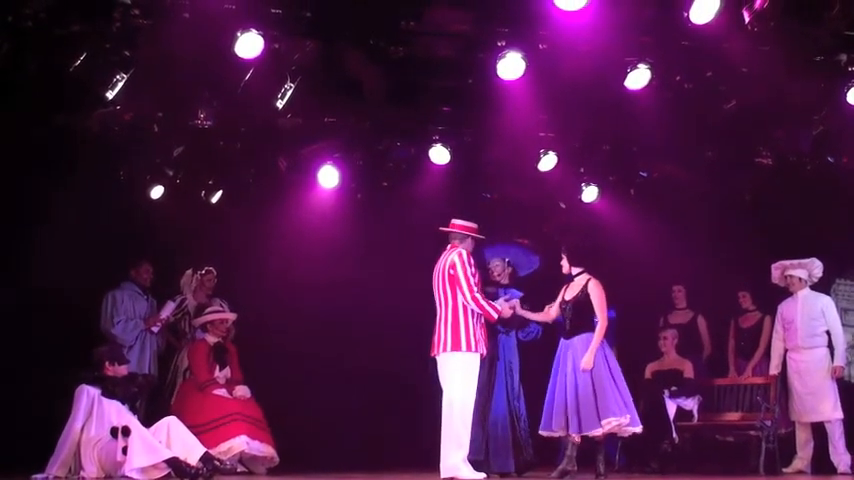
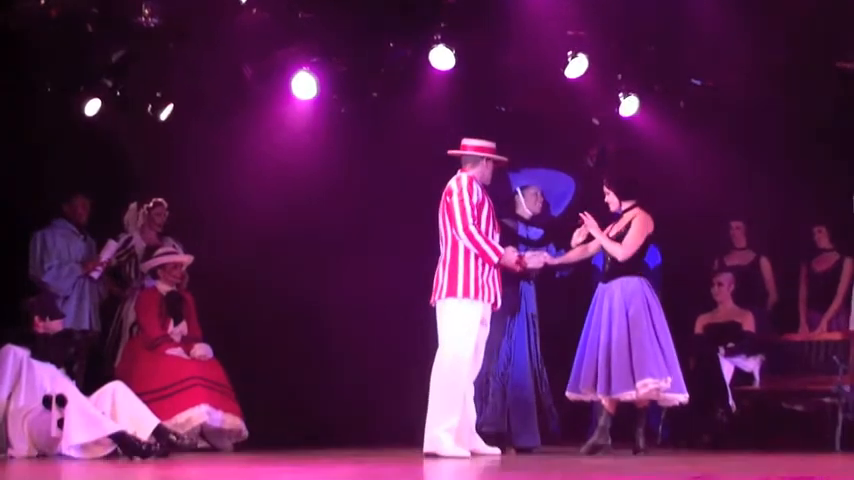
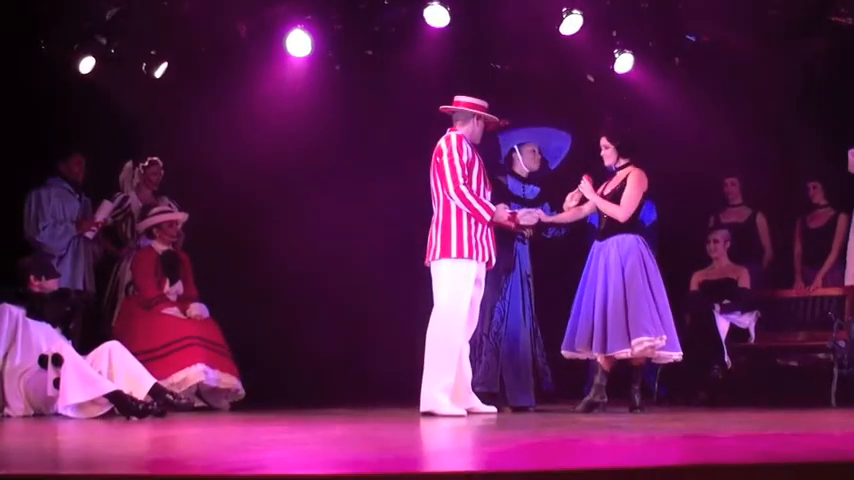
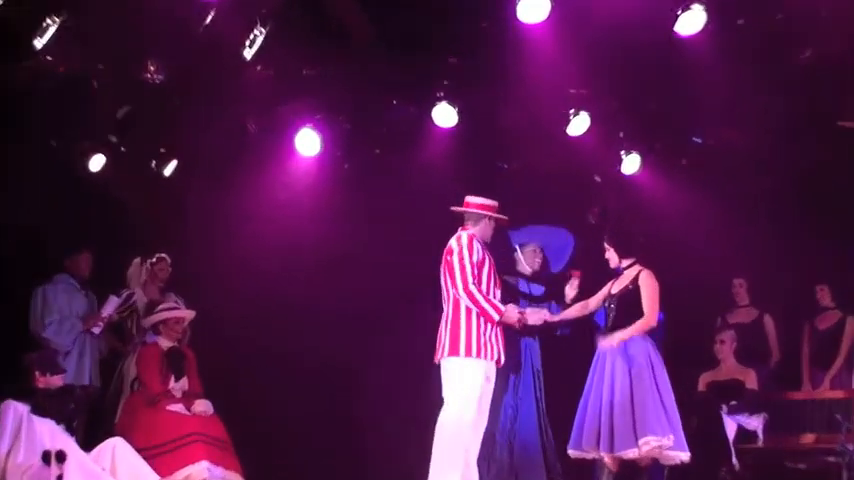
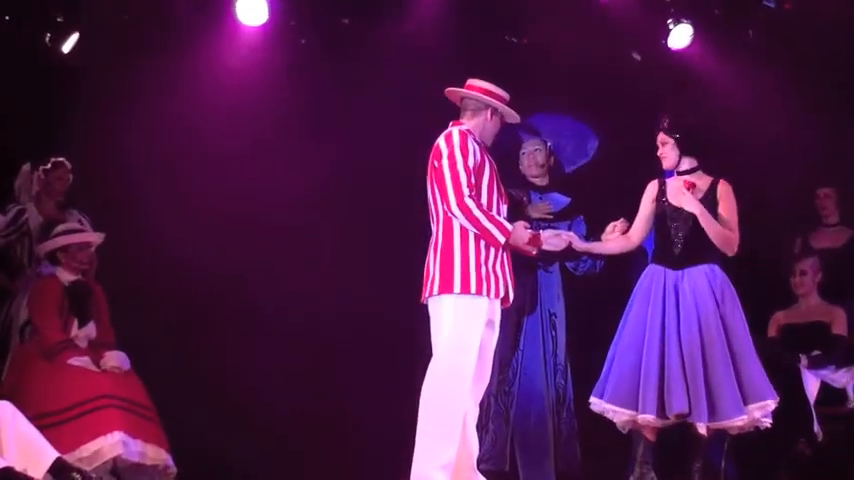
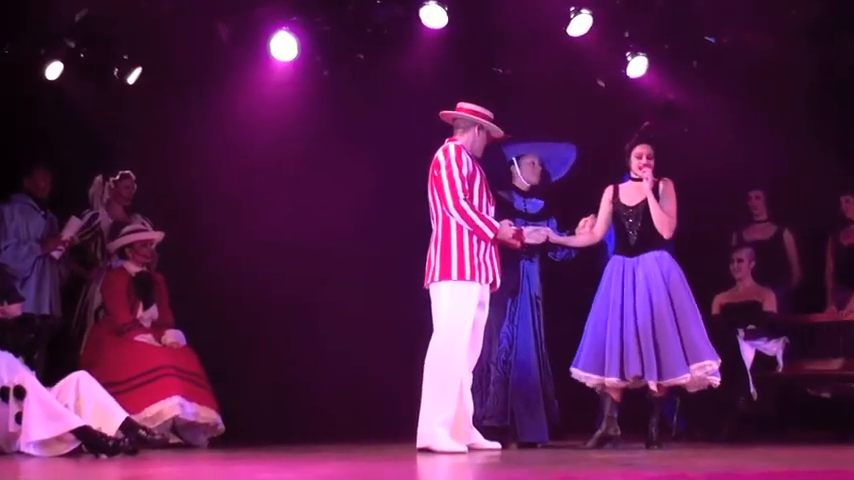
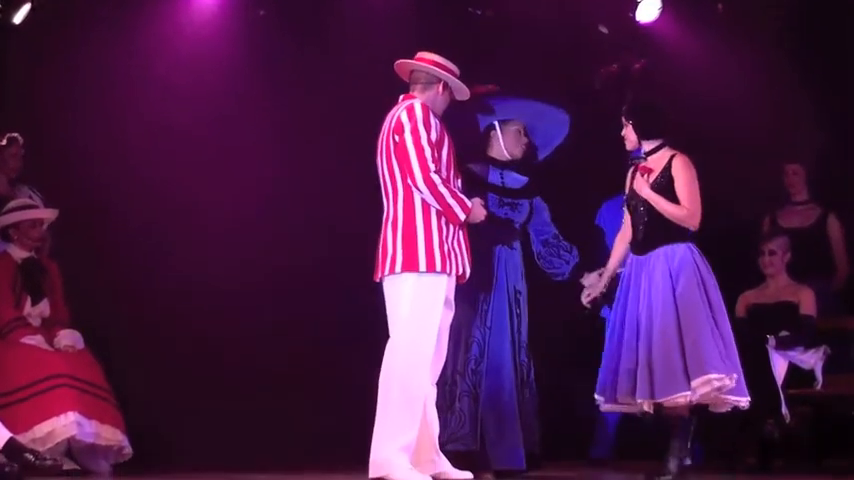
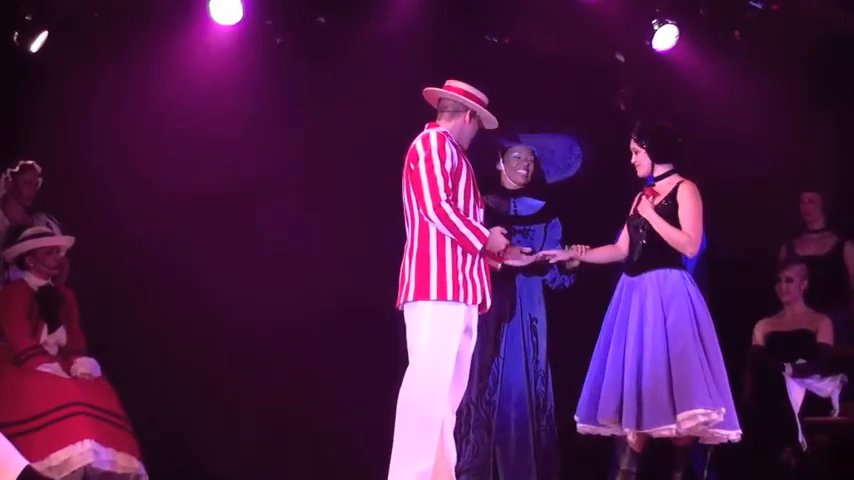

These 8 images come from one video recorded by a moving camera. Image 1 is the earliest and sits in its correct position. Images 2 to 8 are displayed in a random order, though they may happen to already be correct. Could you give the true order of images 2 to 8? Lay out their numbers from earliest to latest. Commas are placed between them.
4, 2, 3, 6, 5, 8, 7
